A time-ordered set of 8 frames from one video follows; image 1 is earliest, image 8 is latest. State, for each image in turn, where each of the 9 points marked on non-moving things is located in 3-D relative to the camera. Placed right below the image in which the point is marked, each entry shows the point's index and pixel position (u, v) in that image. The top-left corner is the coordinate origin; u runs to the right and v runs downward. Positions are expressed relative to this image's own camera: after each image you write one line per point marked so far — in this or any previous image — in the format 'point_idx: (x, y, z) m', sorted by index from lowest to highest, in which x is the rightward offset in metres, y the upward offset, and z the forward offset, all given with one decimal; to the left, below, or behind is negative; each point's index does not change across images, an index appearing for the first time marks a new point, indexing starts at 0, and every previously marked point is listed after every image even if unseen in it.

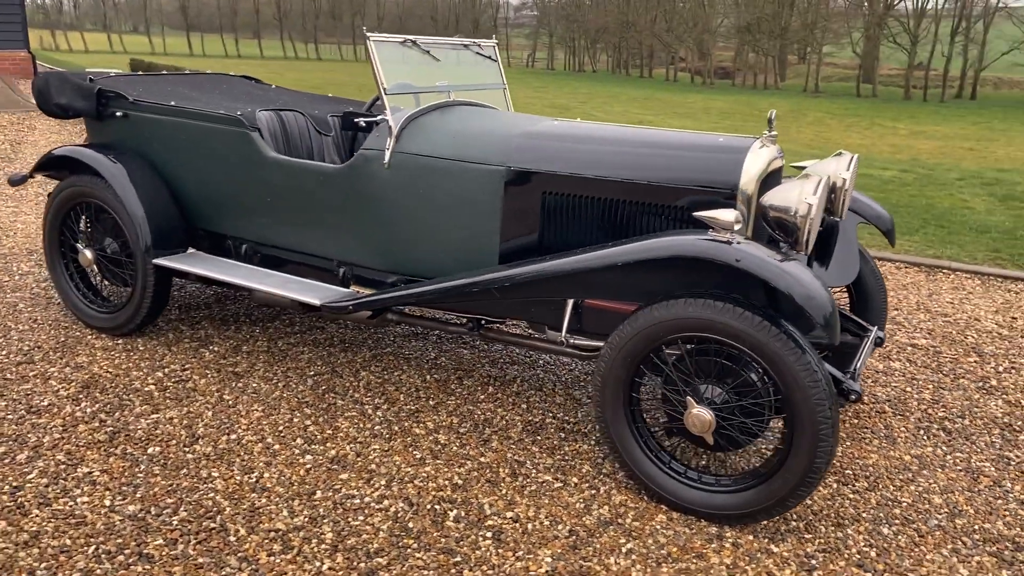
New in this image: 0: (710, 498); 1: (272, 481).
0: (+0.5, -0.6, +2.3) m
1: (-0.7, -0.5, +2.5) m
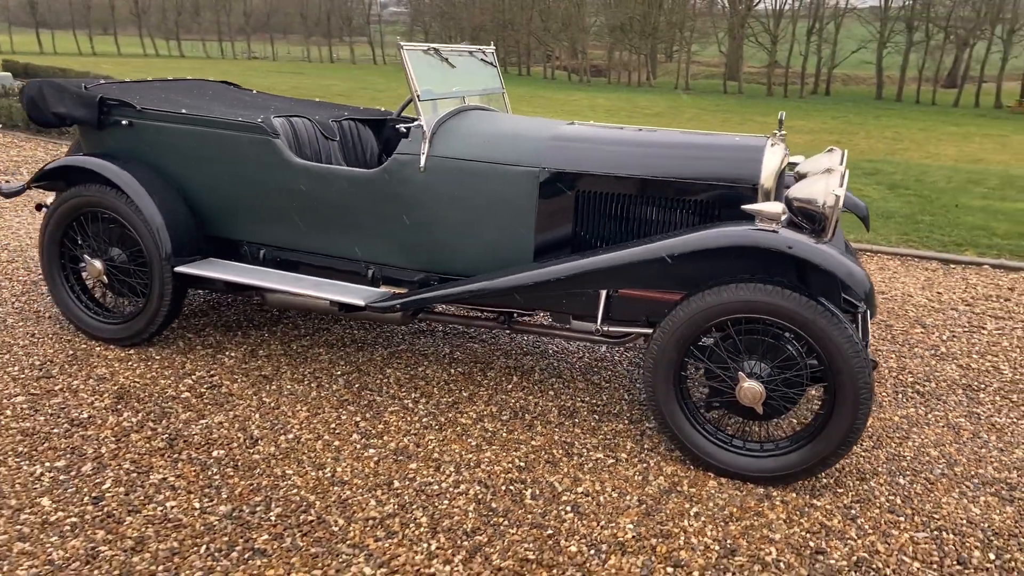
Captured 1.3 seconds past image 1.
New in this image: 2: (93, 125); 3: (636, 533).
0: (+0.7, -0.5, +2.6) m
1: (-0.5, -0.6, +2.6) m
2: (-1.6, +0.6, +3.3) m
3: (+0.3, -0.7, +2.3) m
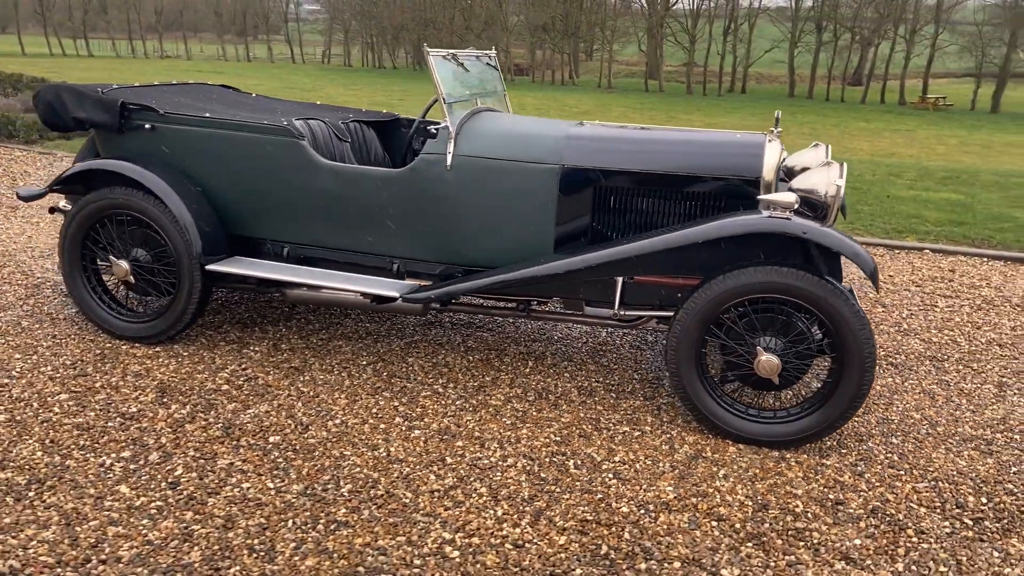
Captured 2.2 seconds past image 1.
0: (+0.9, -0.5, +2.9) m
1: (-0.3, -0.5, +2.8) m
2: (-1.6, +0.6, +3.4) m
3: (+0.5, -0.6, +2.6) m
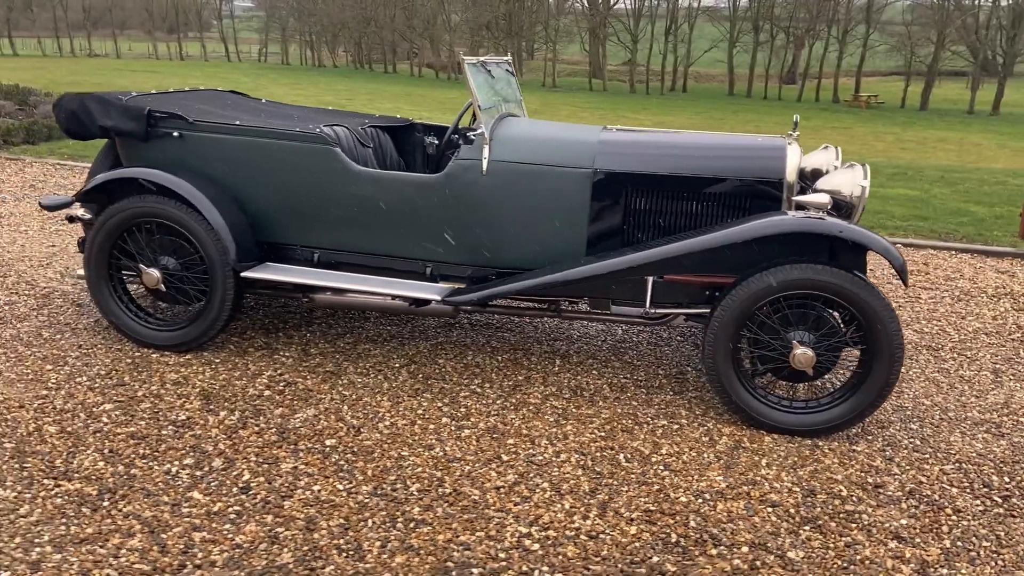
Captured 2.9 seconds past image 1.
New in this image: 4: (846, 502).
0: (+1.0, -0.5, +3.0) m
1: (-0.2, -0.5, +2.8) m
2: (-1.5, +0.6, +3.4) m
3: (+0.7, -0.6, +2.7) m
4: (+1.0, -0.6, +2.6) m
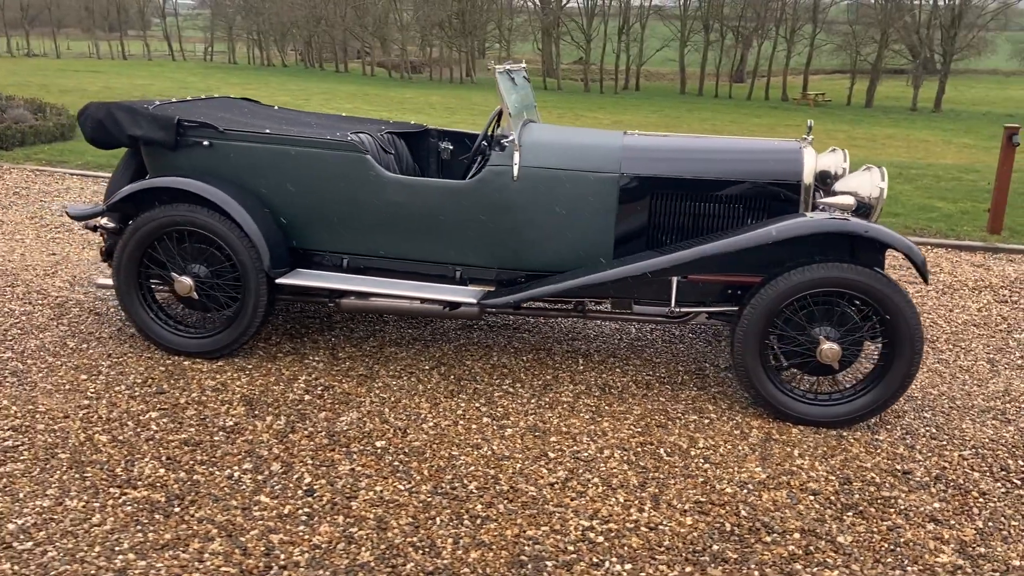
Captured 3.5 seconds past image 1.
0: (+1.2, -0.4, +3.2) m
1: (0.0, -0.5, +2.9) m
2: (-1.3, +0.6, +3.4) m
3: (+0.8, -0.6, +2.8) m
4: (+1.2, -0.6, +2.8) m
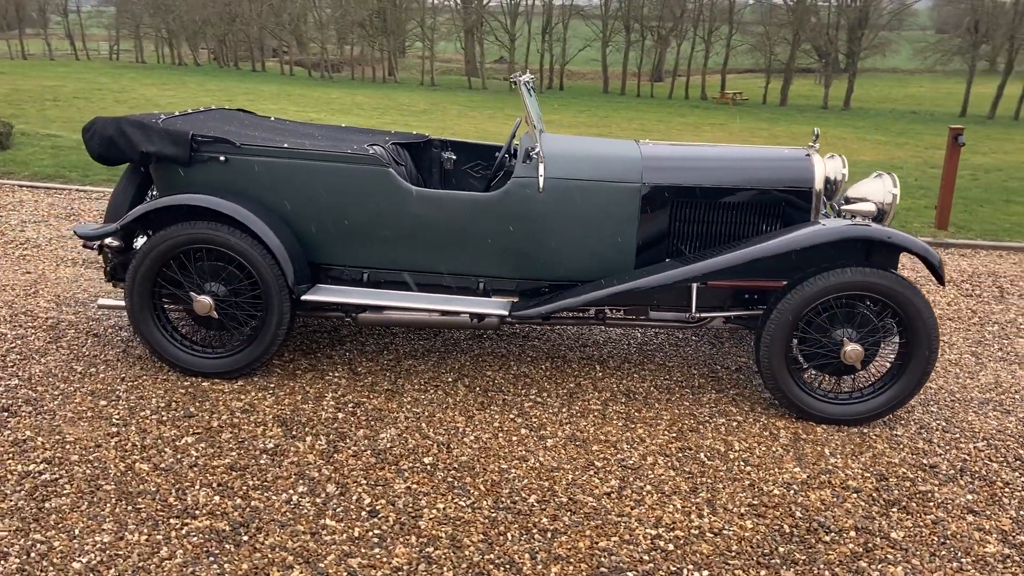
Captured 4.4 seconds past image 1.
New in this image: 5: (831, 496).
0: (+1.3, -0.5, +3.3) m
1: (+0.1, -0.6, +2.9) m
2: (-1.3, +0.5, +3.3) m
3: (+1.0, -0.6, +2.9) m
4: (+1.3, -0.7, +2.9) m
5: (+1.0, -0.7, +2.8) m
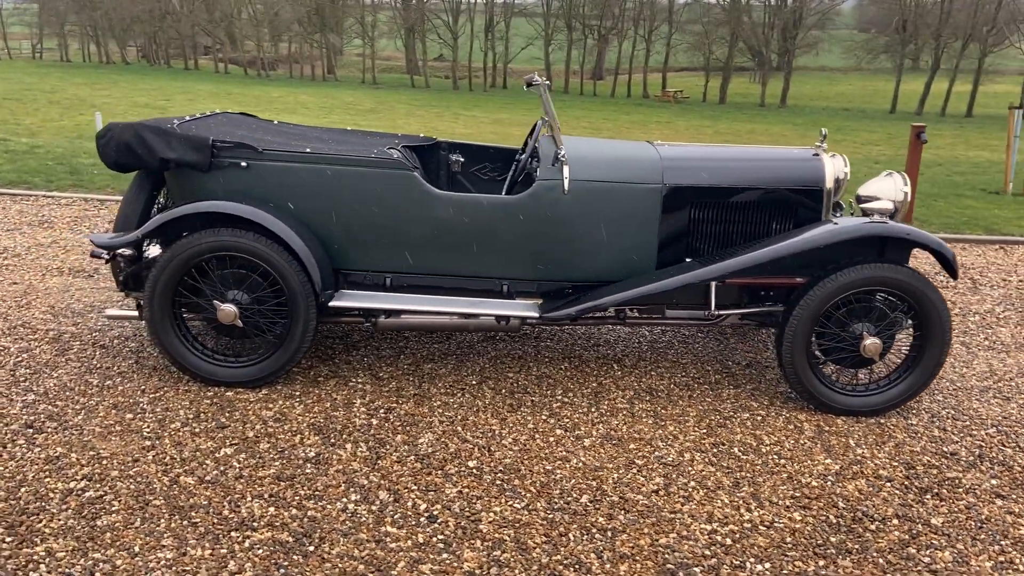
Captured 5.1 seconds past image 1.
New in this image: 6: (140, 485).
0: (+1.4, -0.4, +3.4) m
1: (+0.3, -0.6, +3.0) m
2: (-1.2, +0.5, +3.3) m
3: (+1.1, -0.6, +3.0) m
4: (+1.5, -0.6, +3.0) m
5: (+1.2, -0.7, +2.9) m
6: (-1.1, -0.6, +2.6) m
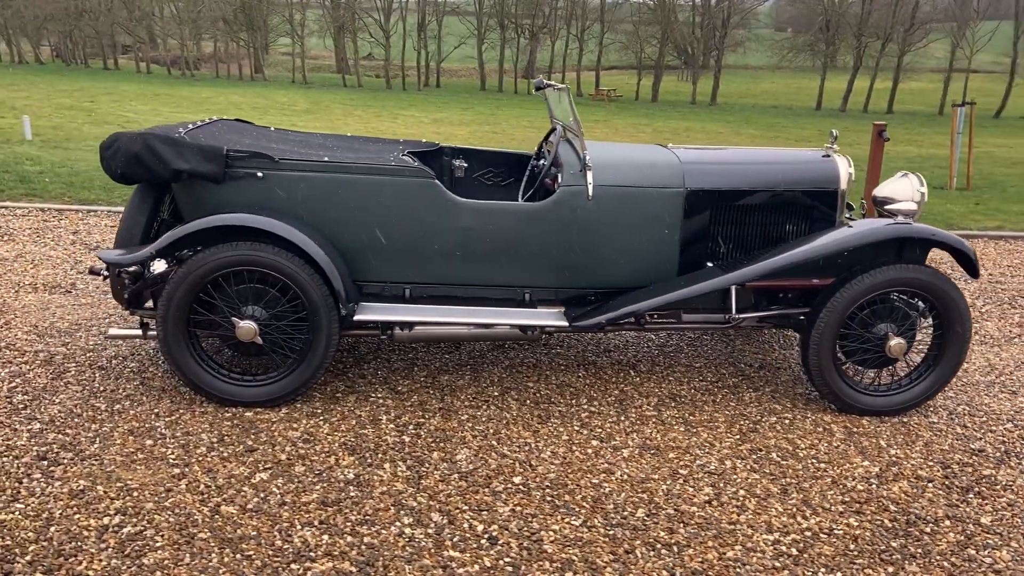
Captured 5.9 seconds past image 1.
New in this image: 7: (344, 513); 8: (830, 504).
0: (+1.5, -0.4, +3.4) m
1: (+0.4, -0.6, +2.9) m
2: (-1.0, +0.4, +3.1) m
3: (+1.3, -0.6, +3.0) m
4: (+1.6, -0.6, +3.1) m
5: (+1.3, -0.7, +2.9) m
6: (-0.9, -0.7, +2.5) m
7: (-0.5, -0.7, +2.5) m
8: (+1.0, -0.7, +2.8) m
